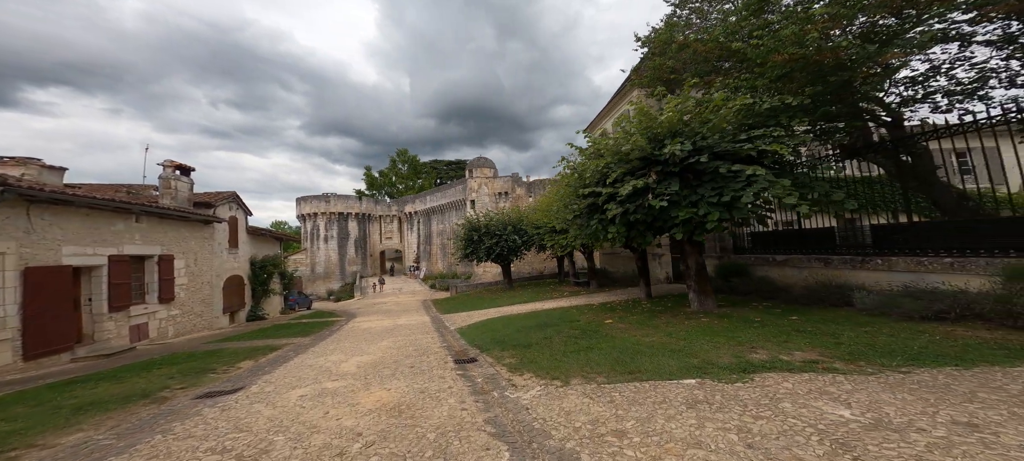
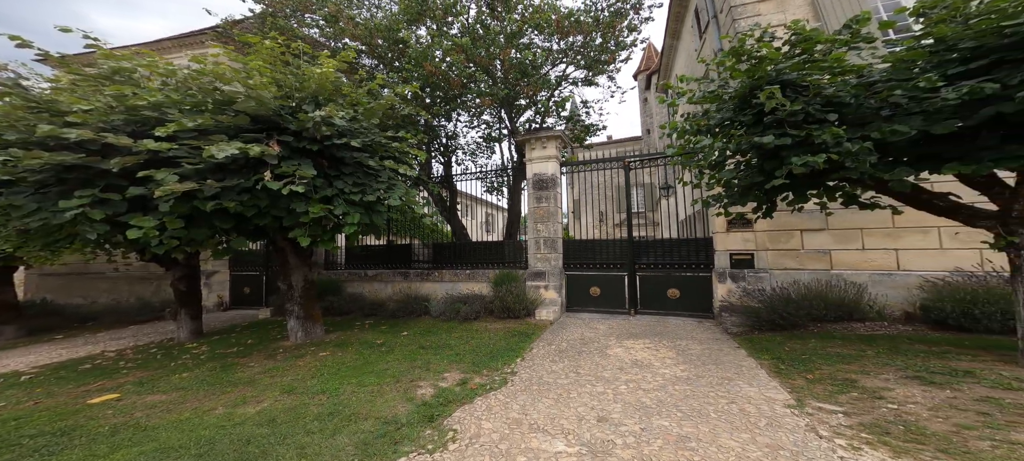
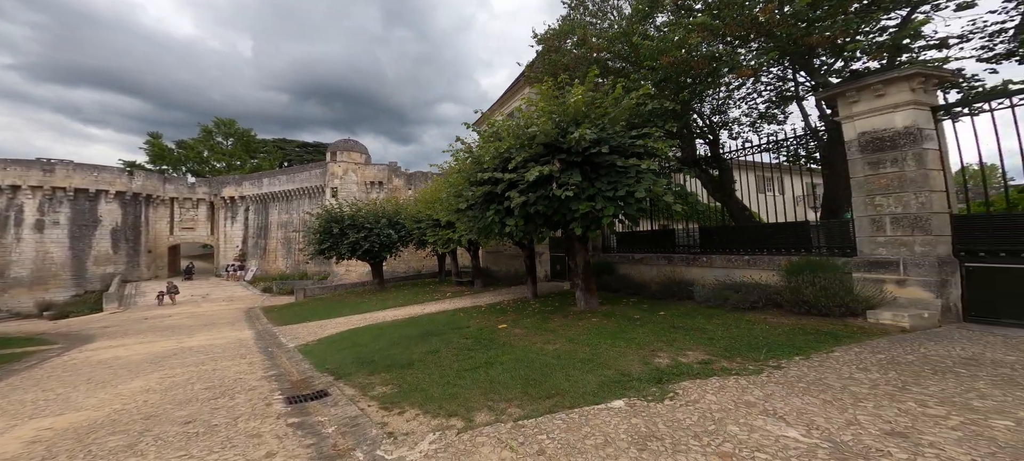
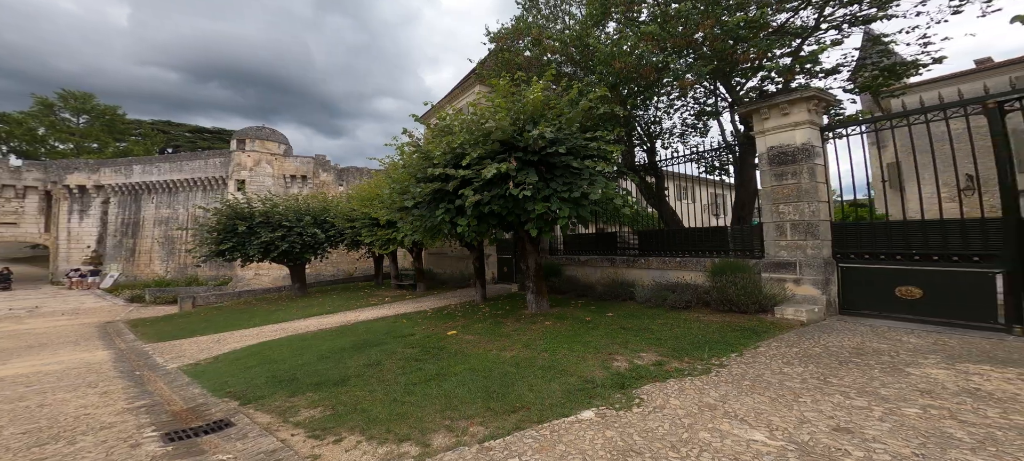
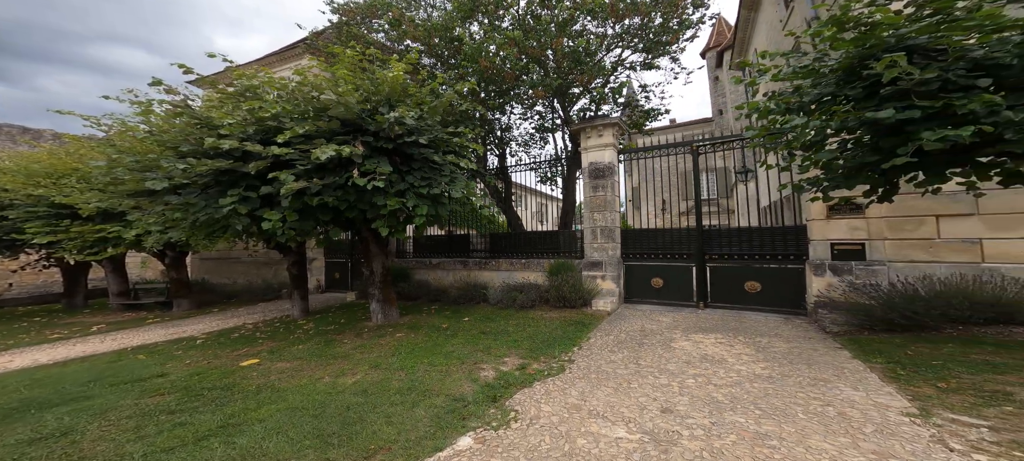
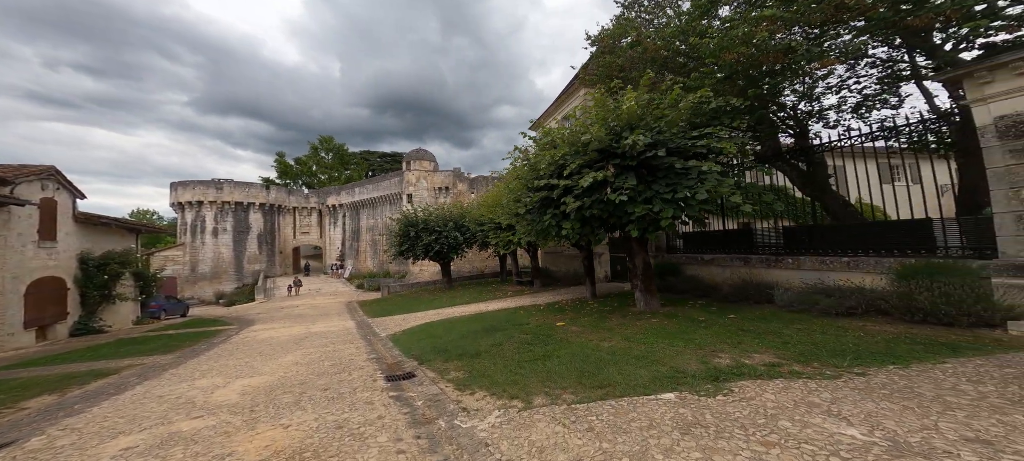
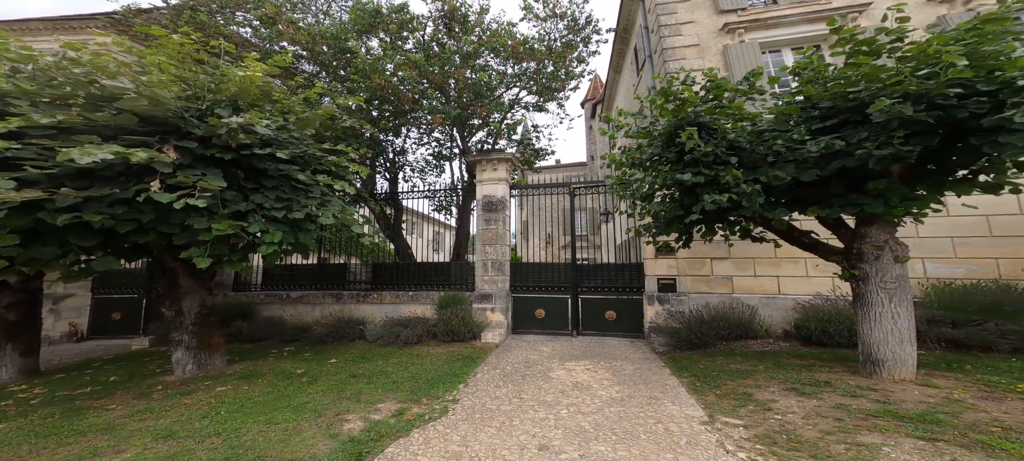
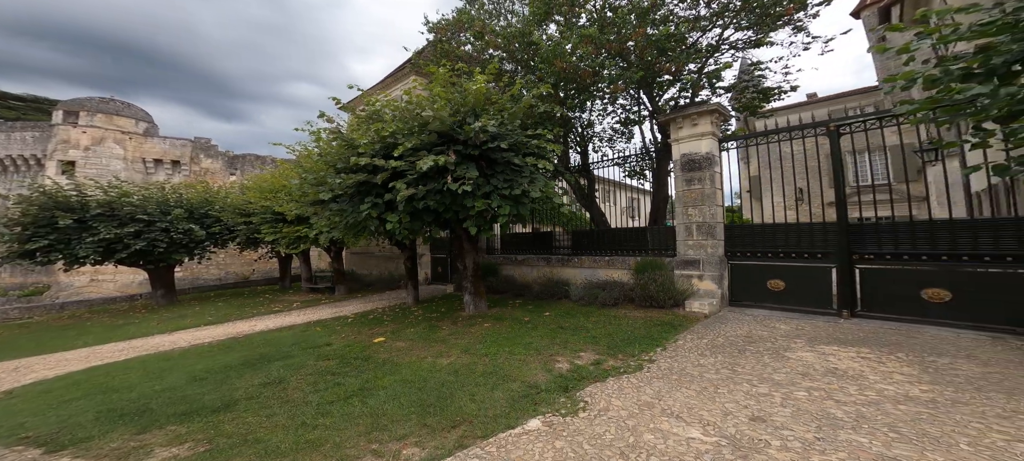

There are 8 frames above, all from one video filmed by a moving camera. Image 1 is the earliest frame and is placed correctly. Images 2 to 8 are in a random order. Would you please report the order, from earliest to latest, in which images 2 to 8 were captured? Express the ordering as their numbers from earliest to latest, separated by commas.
6, 3, 4, 8, 5, 2, 7
